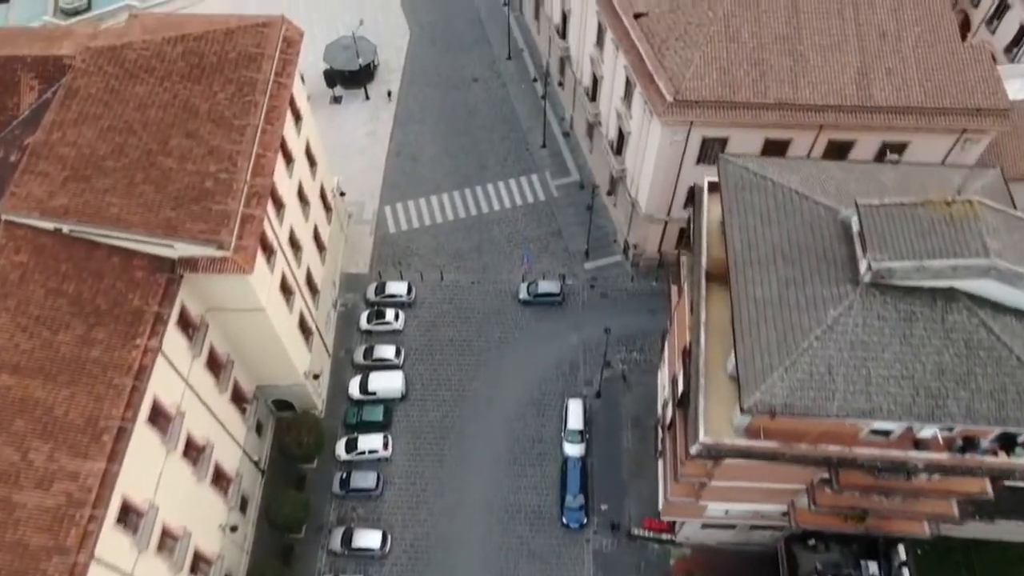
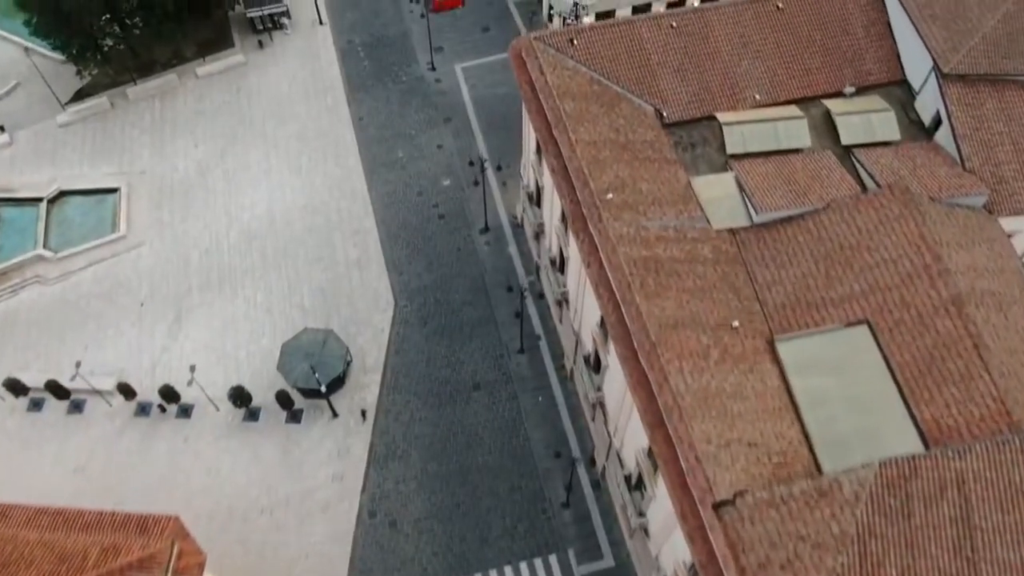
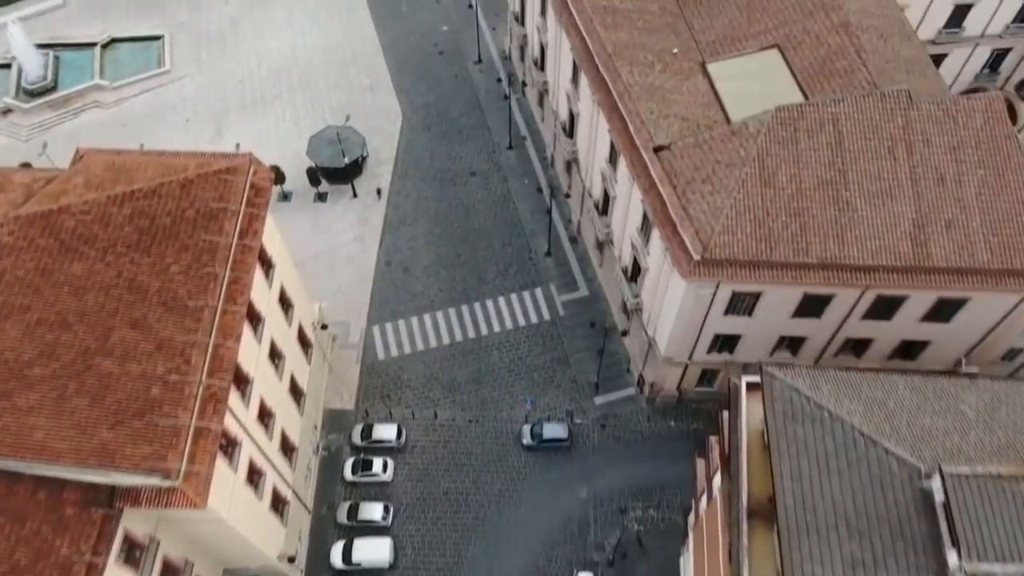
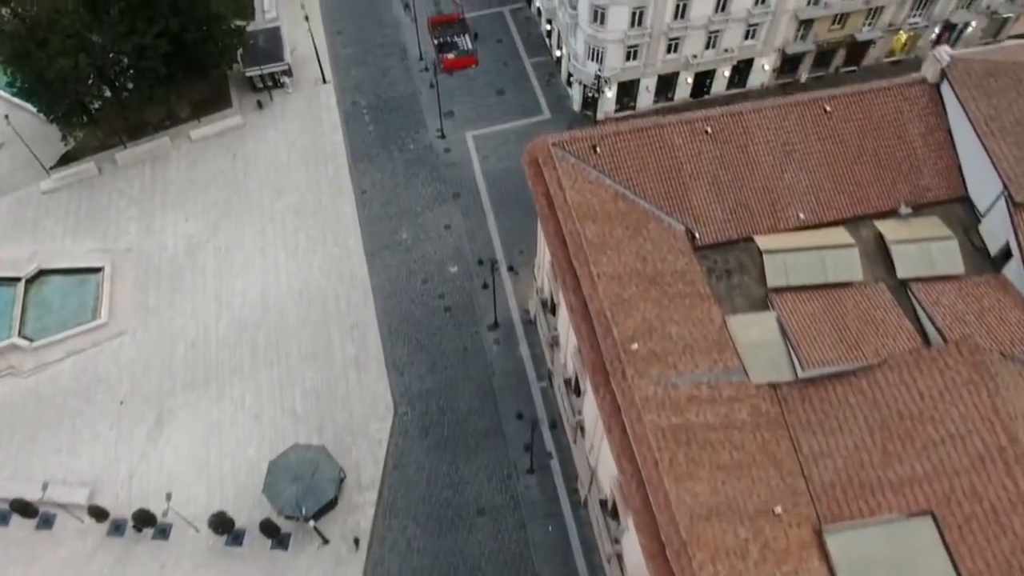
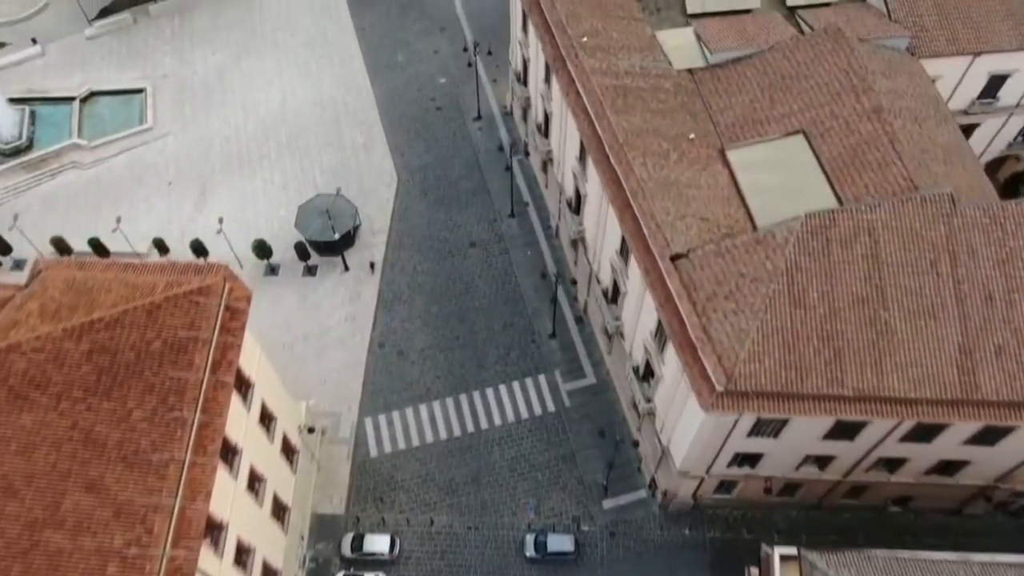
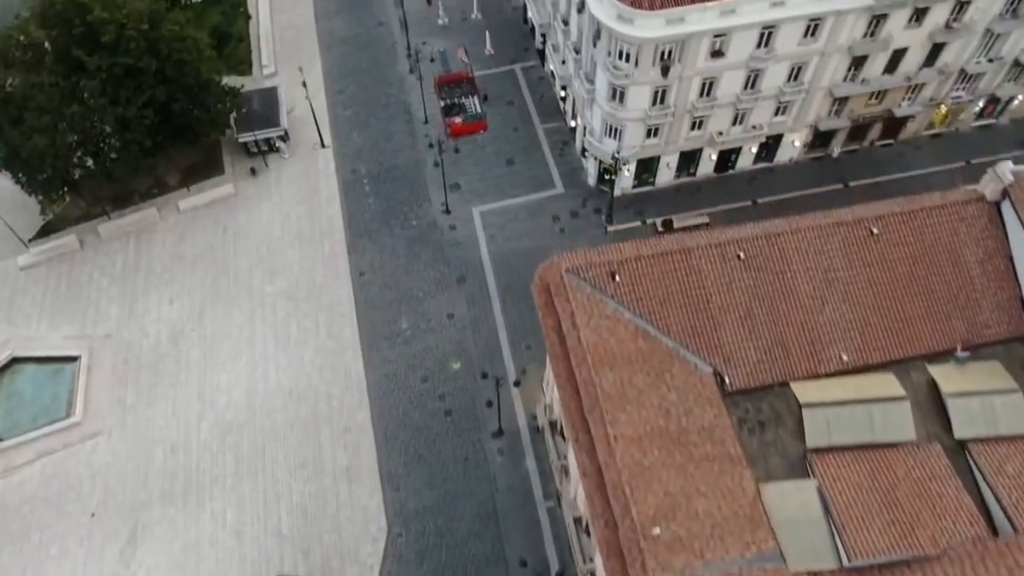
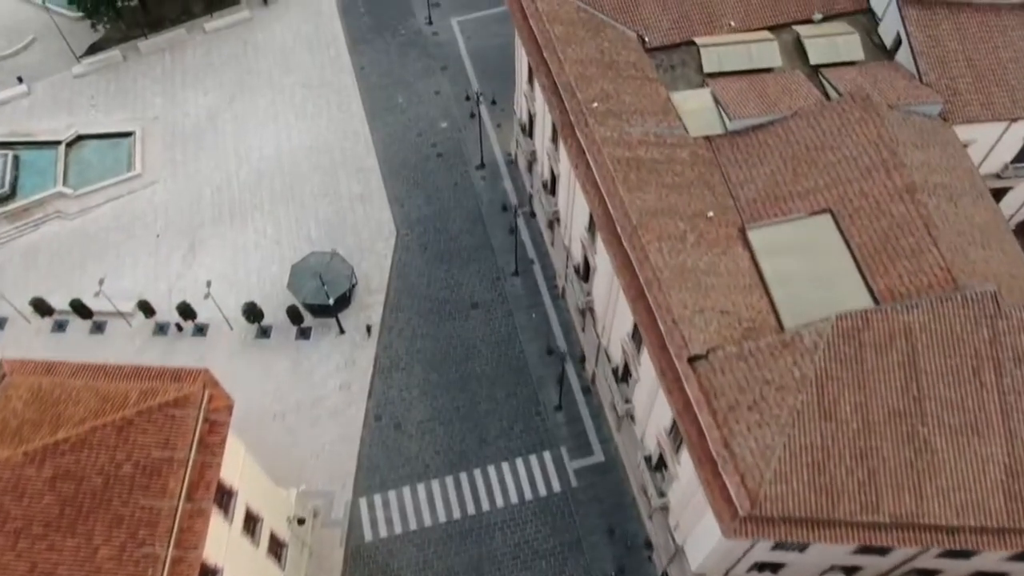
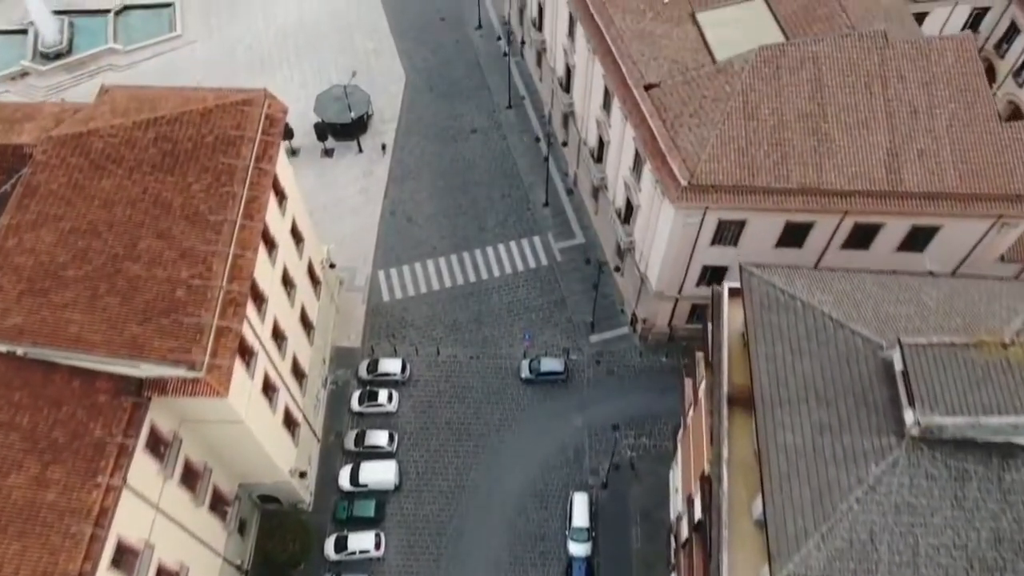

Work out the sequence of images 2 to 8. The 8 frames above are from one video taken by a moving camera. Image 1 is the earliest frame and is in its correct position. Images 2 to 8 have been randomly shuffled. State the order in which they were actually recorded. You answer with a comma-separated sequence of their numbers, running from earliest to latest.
8, 3, 5, 7, 2, 4, 6
